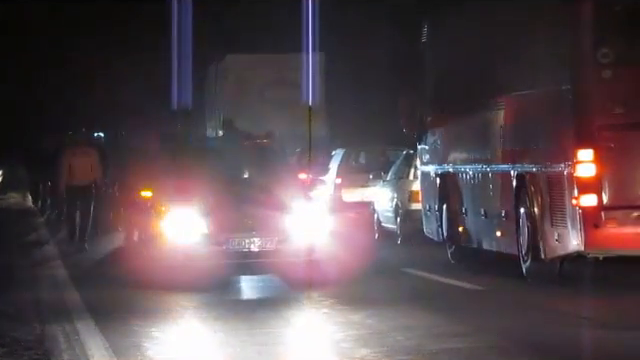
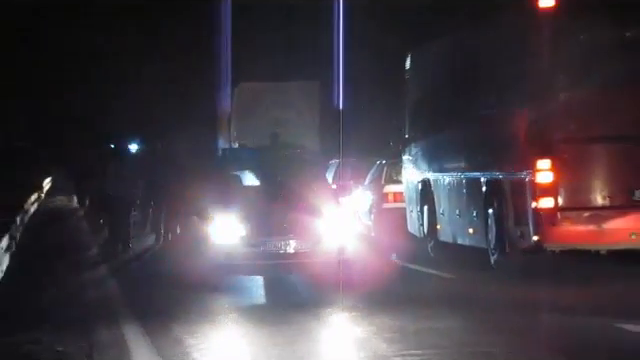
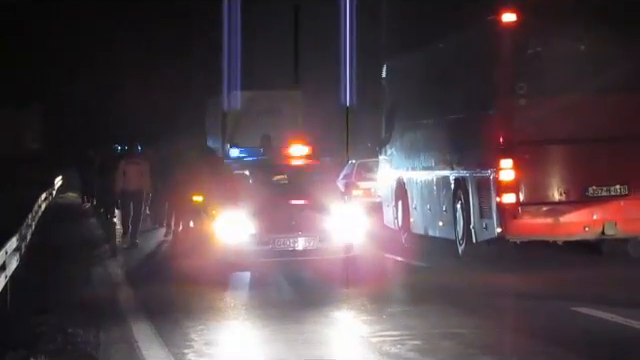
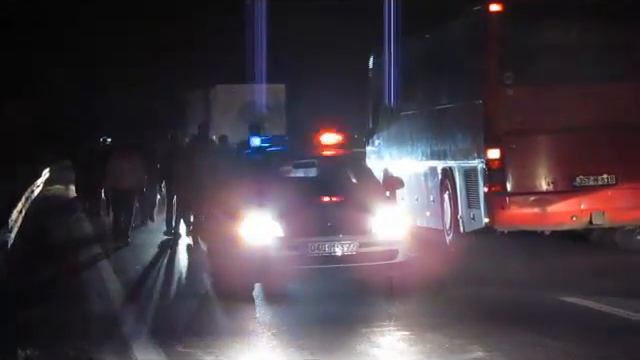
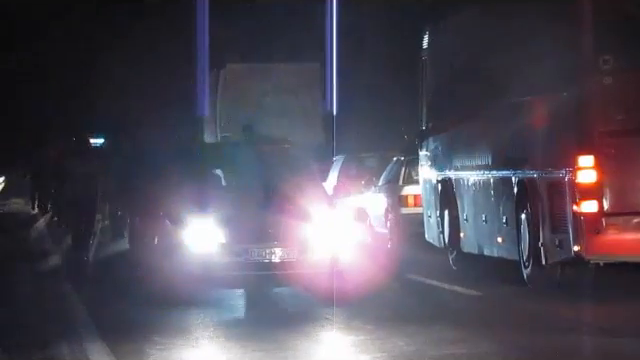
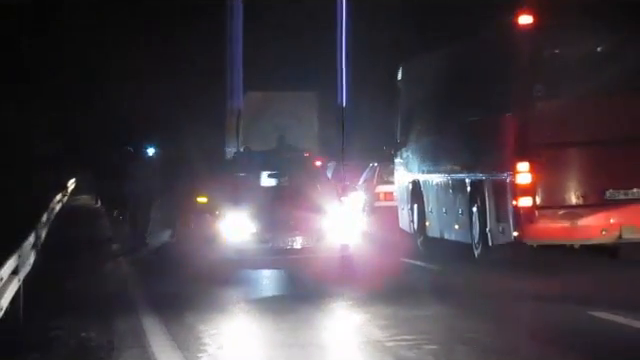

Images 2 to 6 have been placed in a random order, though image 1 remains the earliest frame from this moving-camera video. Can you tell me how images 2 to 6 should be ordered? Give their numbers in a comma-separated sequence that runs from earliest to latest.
5, 2, 6, 3, 4
